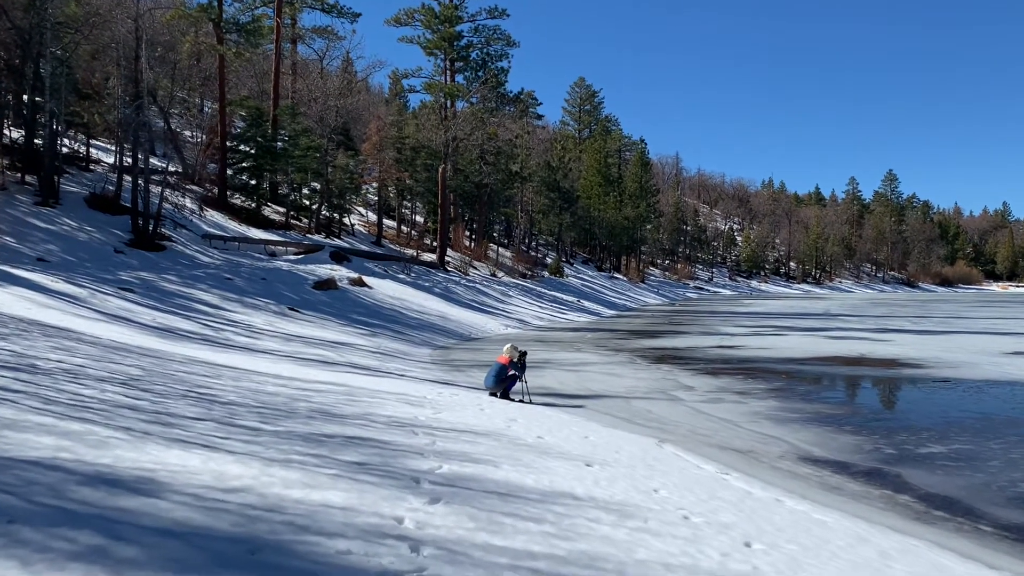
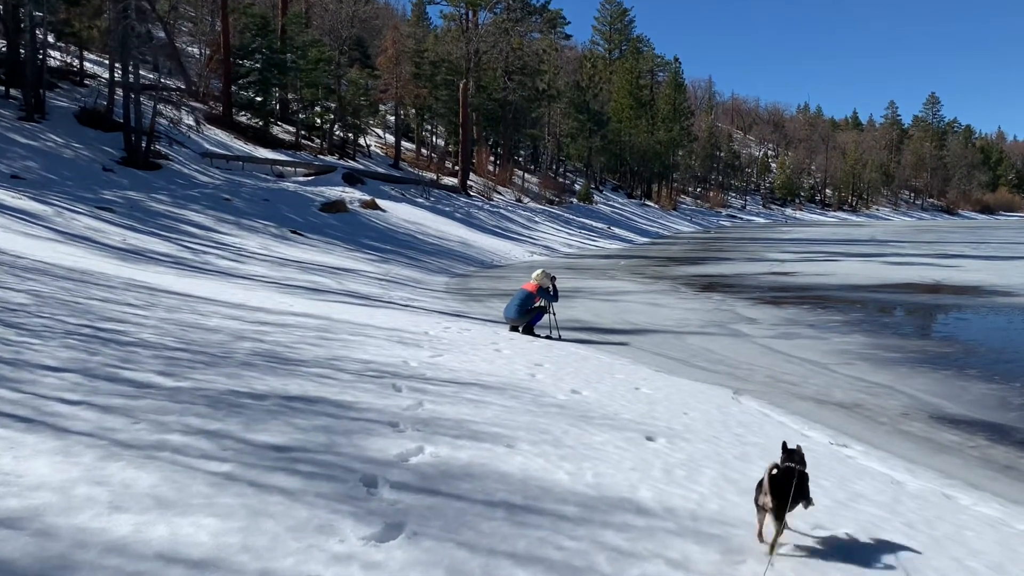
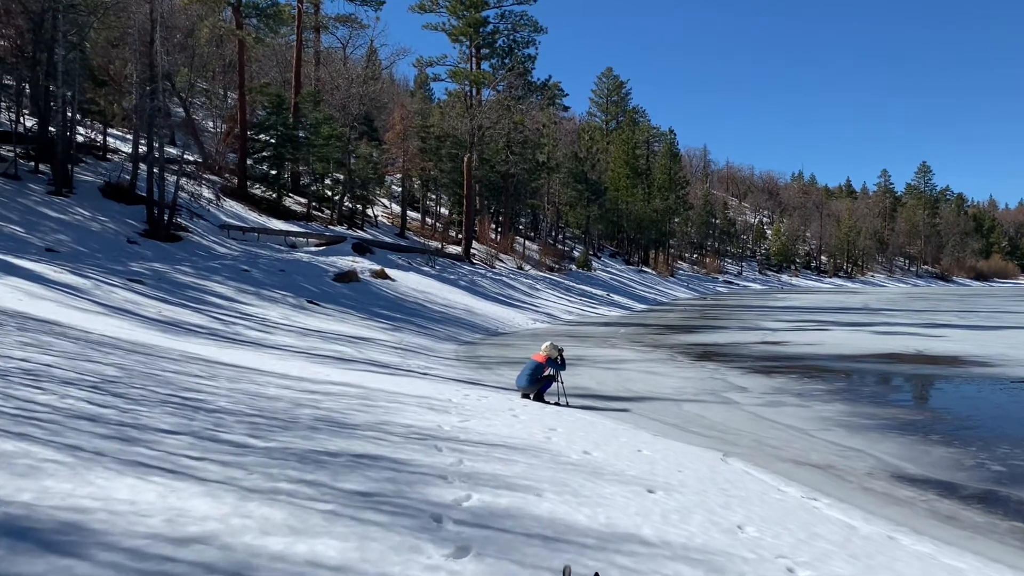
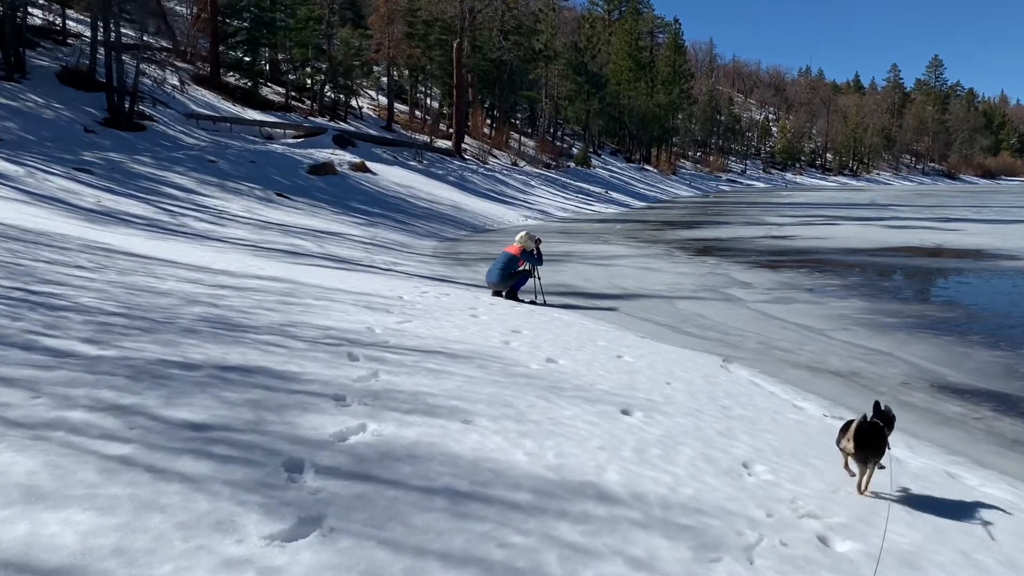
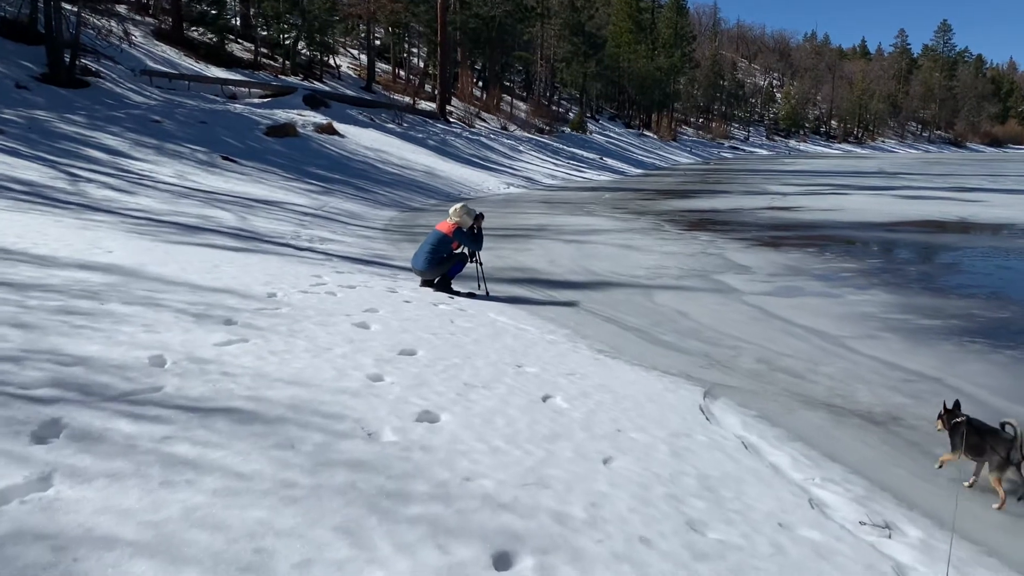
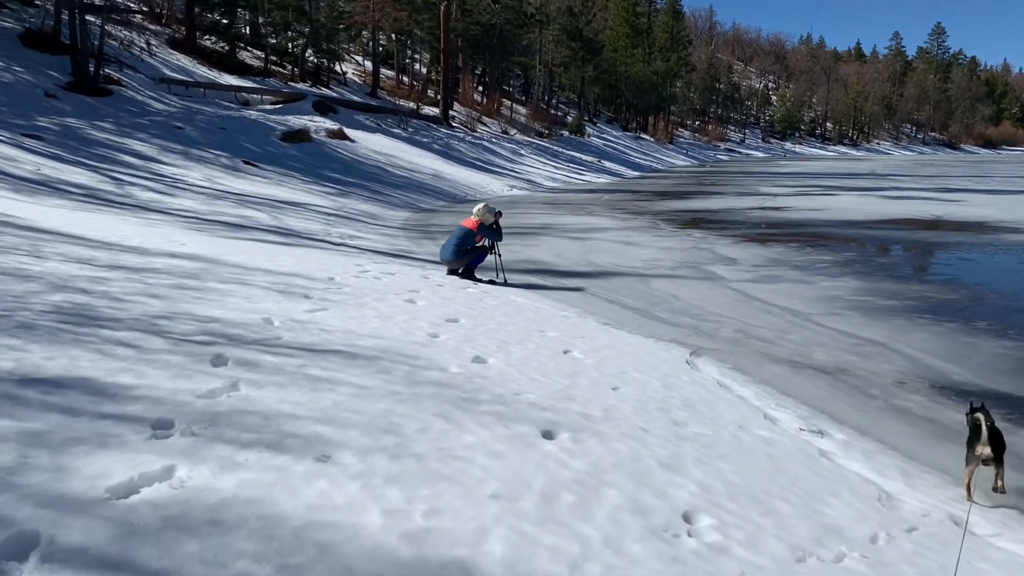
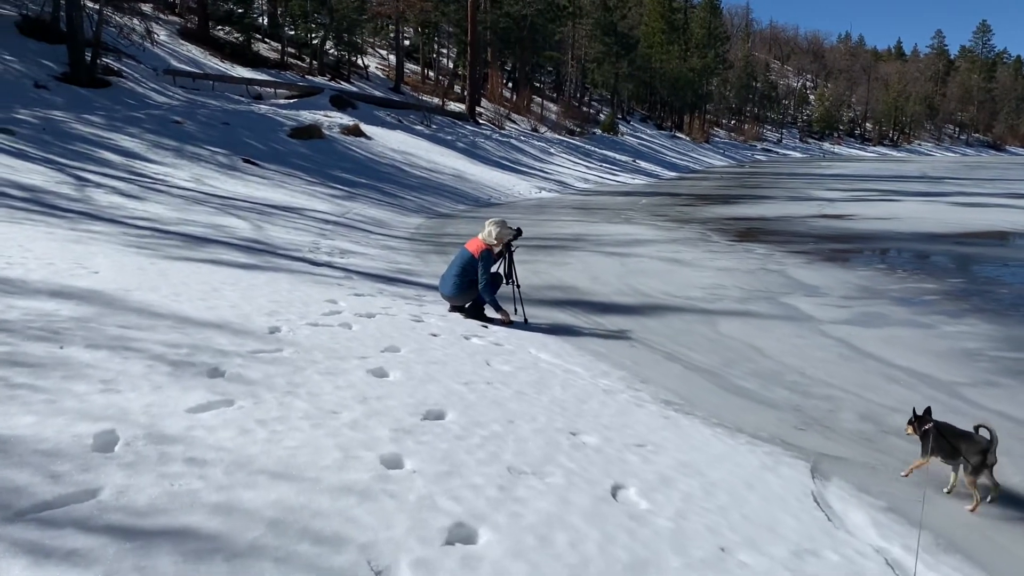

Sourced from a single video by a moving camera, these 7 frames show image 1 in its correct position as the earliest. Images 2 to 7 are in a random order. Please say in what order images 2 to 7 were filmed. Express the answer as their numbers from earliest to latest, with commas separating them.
3, 2, 4, 6, 5, 7
